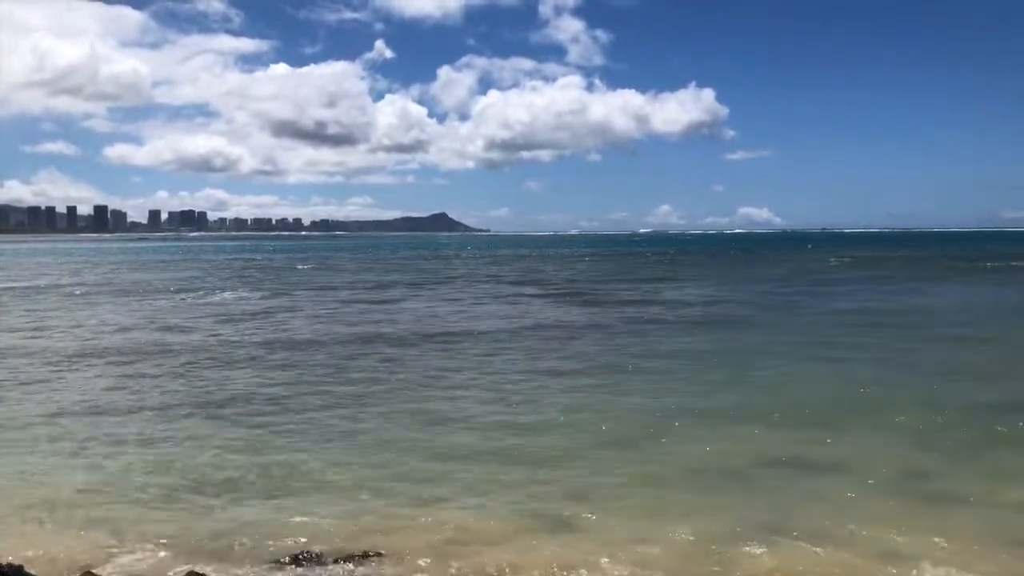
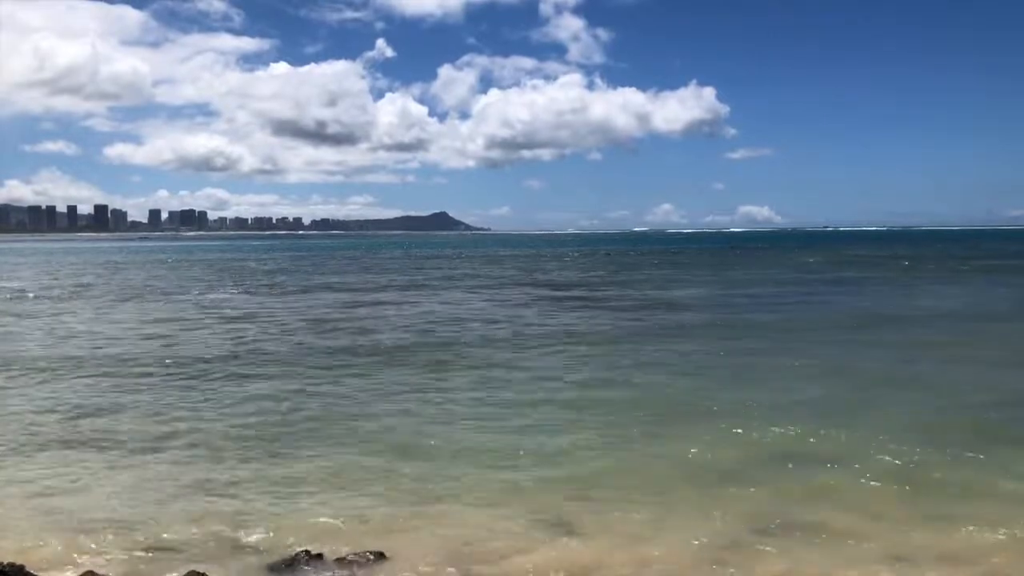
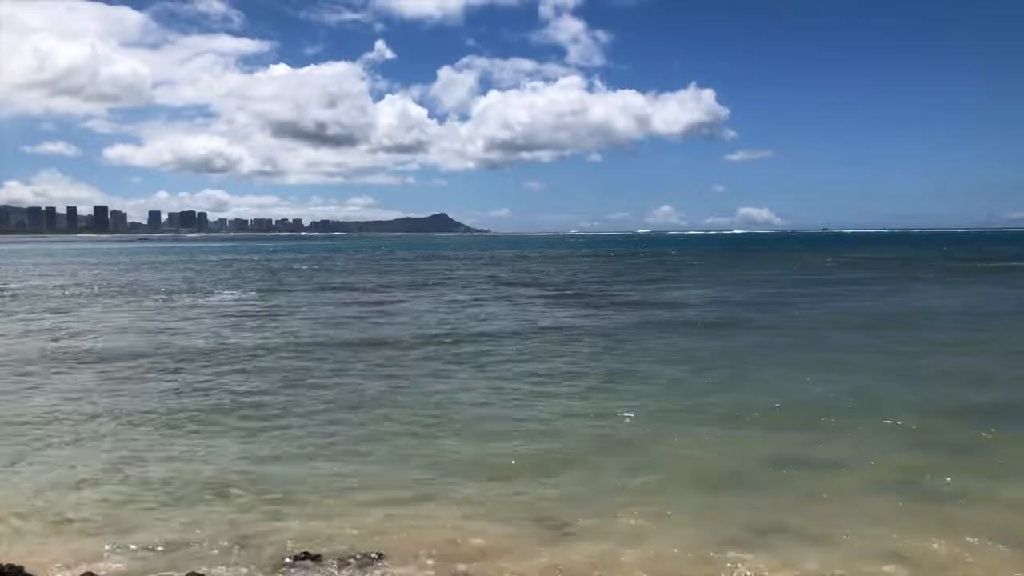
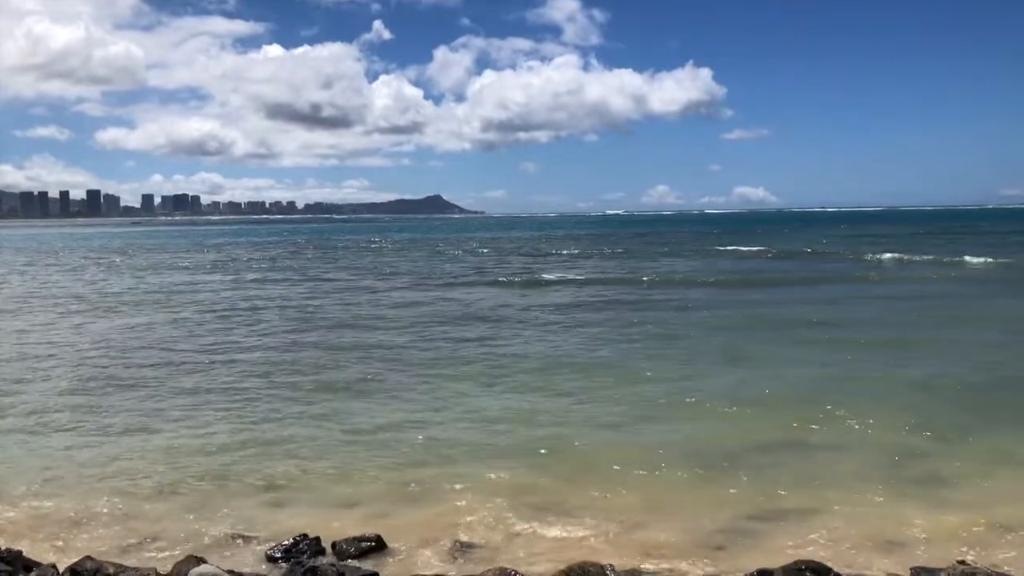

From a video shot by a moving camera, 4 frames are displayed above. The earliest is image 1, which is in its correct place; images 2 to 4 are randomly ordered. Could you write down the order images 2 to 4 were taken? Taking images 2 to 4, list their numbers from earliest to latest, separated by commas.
3, 2, 4
